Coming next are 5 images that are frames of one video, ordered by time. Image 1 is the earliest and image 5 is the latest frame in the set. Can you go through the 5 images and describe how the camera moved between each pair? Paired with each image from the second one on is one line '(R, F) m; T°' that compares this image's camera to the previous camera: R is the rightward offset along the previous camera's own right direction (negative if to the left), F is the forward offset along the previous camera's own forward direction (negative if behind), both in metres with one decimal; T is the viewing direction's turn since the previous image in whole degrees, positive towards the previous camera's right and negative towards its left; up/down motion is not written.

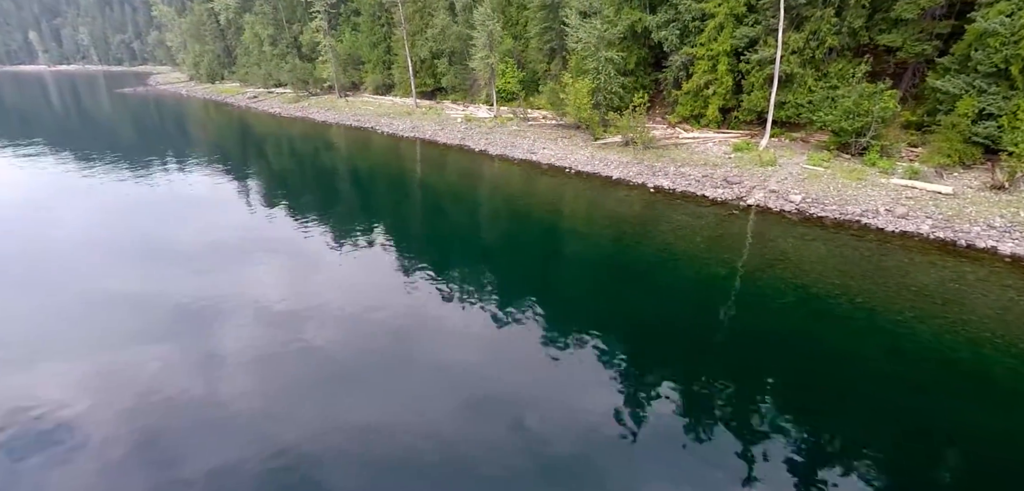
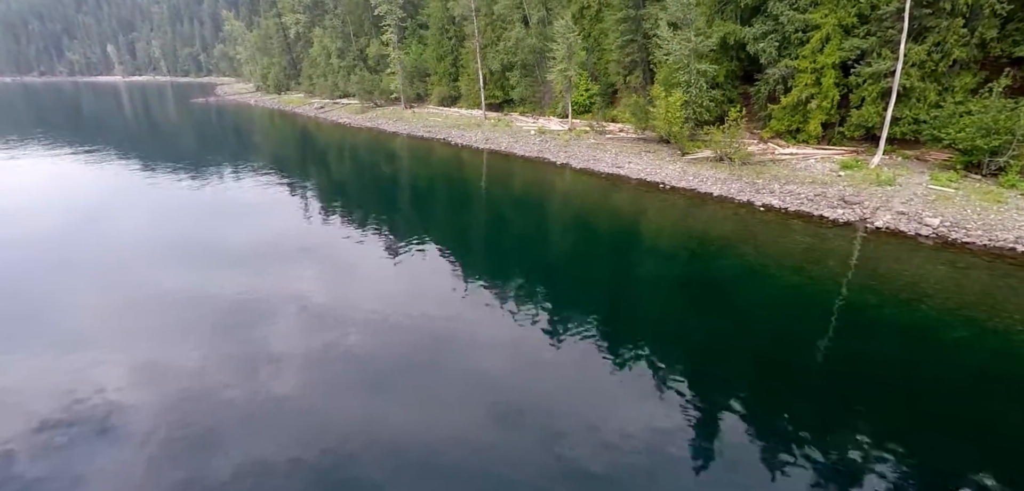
(-2.0, +0.3) m; -4°
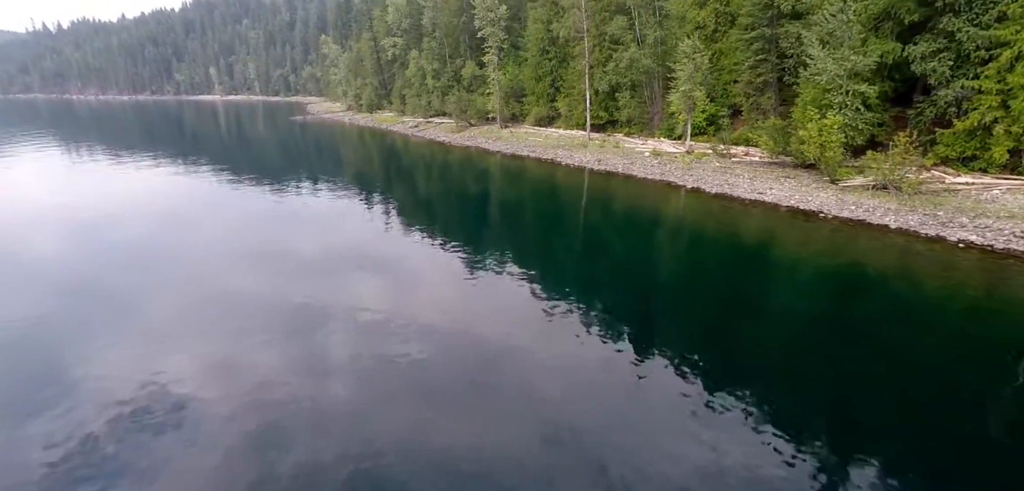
(-3.0, +0.5) m; -7°
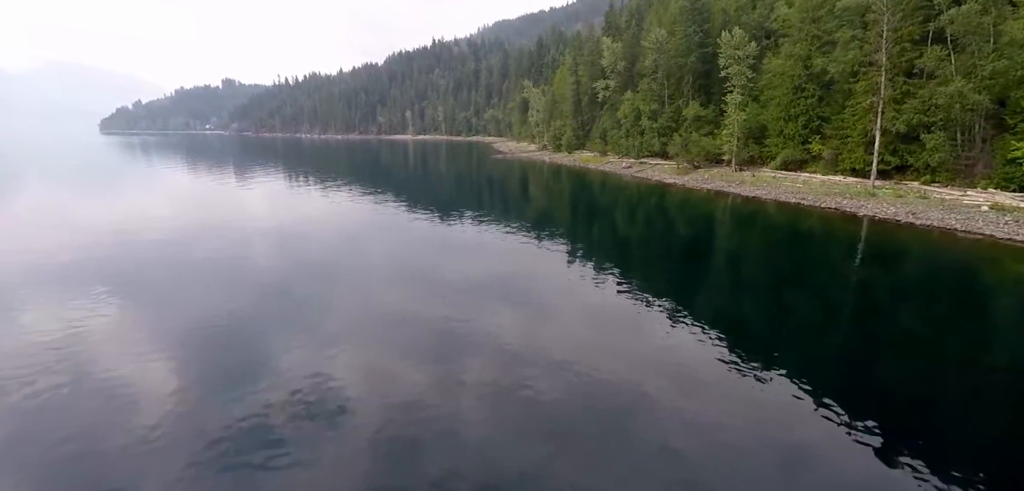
(-6.7, +0.7) m; -17°
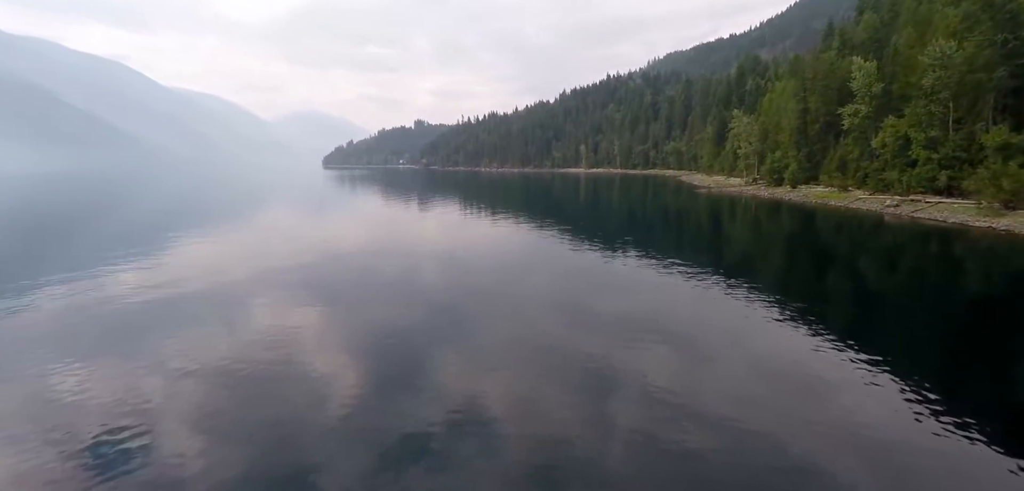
(-6.5, +1.3) m; -18°
